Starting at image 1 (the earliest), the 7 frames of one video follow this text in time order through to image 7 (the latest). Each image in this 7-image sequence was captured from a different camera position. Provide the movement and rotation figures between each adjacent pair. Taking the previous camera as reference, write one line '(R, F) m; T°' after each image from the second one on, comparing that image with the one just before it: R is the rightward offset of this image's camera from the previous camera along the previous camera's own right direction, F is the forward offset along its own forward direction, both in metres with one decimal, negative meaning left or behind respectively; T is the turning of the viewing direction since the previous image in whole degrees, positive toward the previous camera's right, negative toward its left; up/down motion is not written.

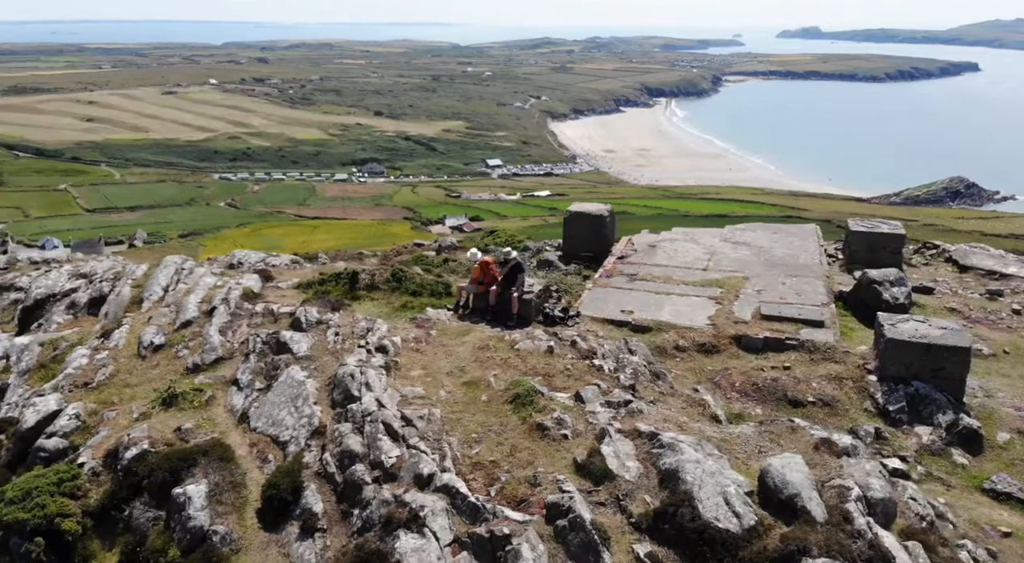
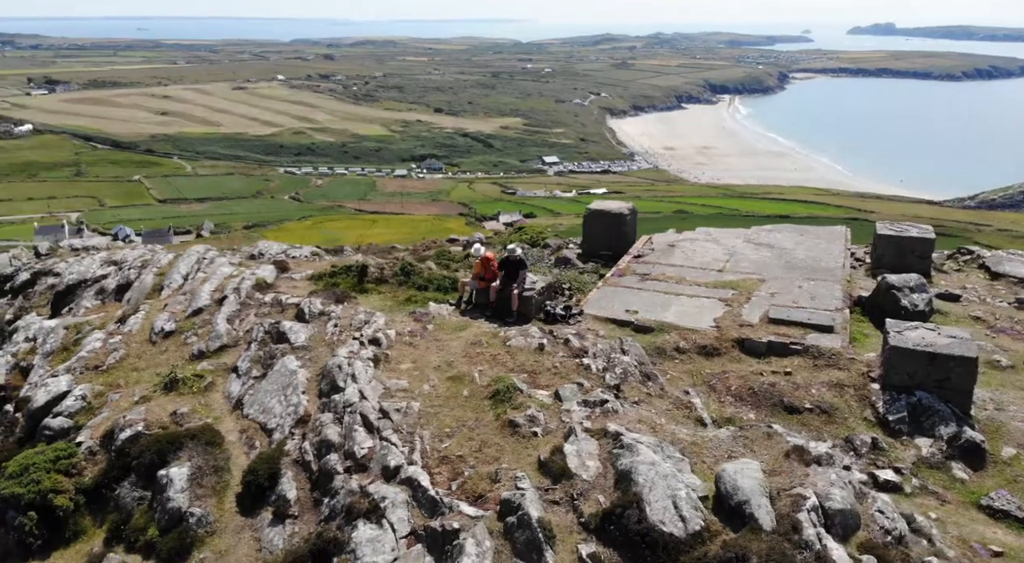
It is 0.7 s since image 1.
(+0.9, 0.0) m; -4°
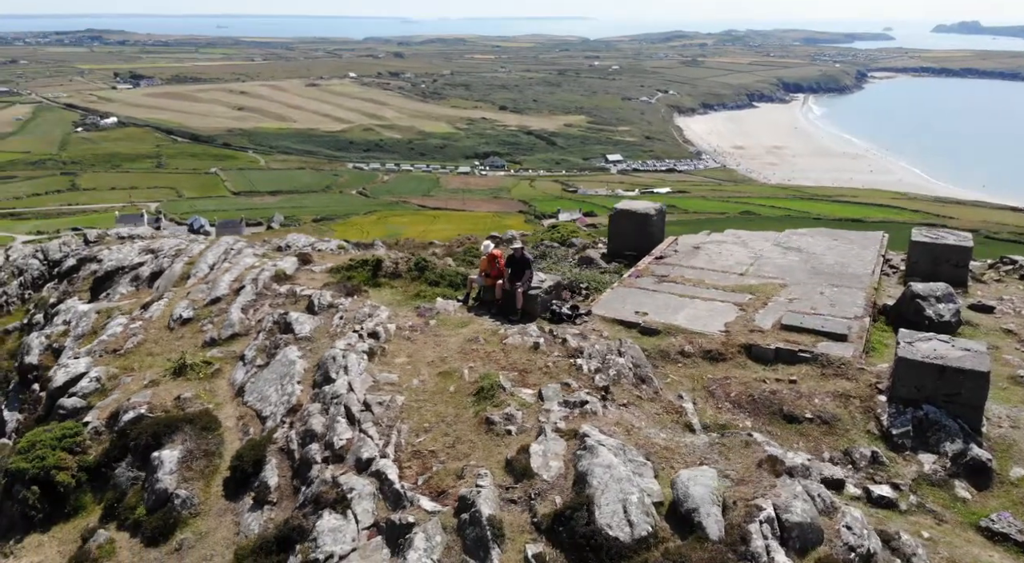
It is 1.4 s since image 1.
(+1.0, 0.0) m; -5°
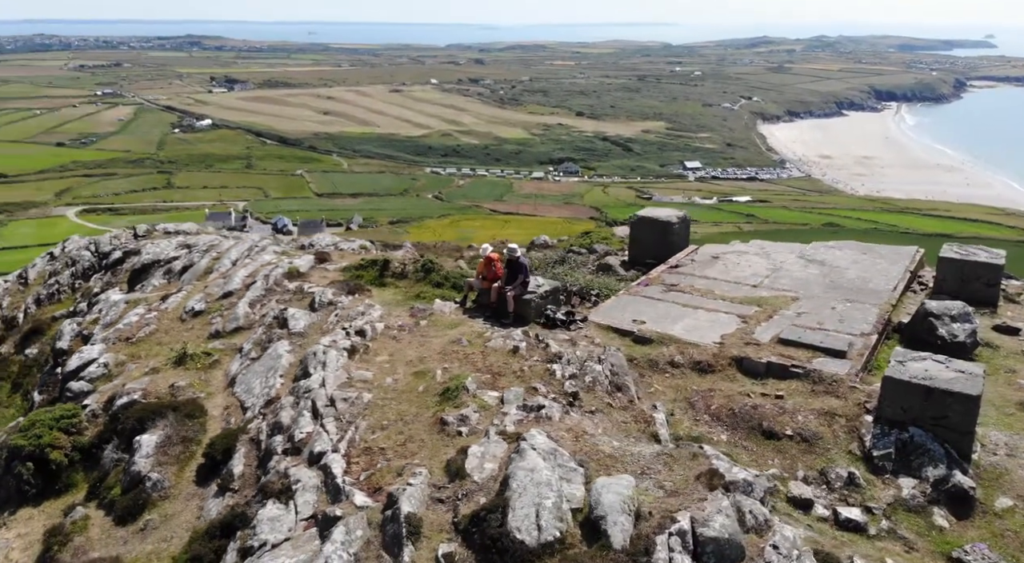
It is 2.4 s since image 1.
(+1.4, 0.0) m; -6°
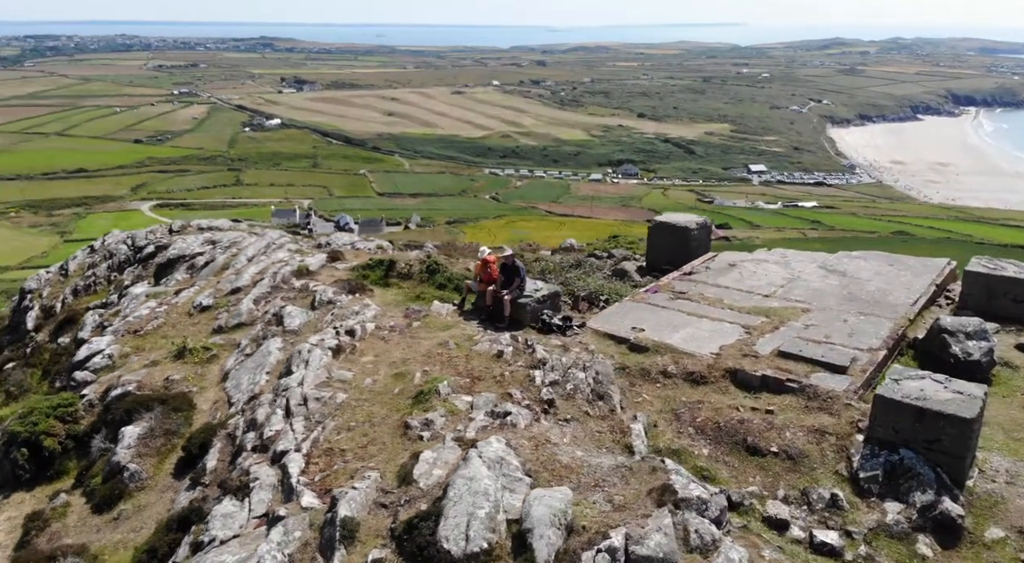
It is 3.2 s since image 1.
(+1.1, +0.2) m; -4°
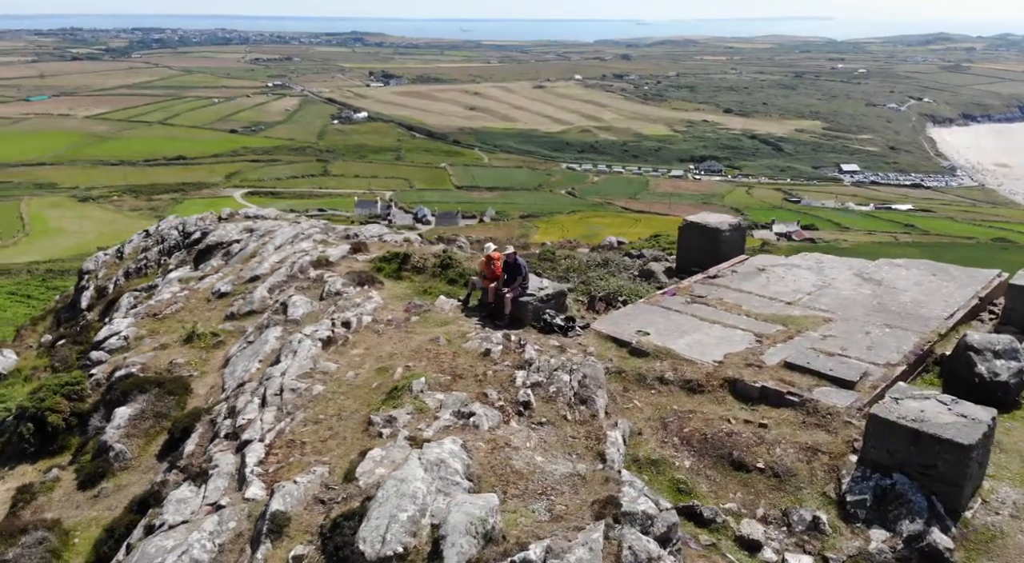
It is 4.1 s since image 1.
(+1.3, +0.3) m; -6°
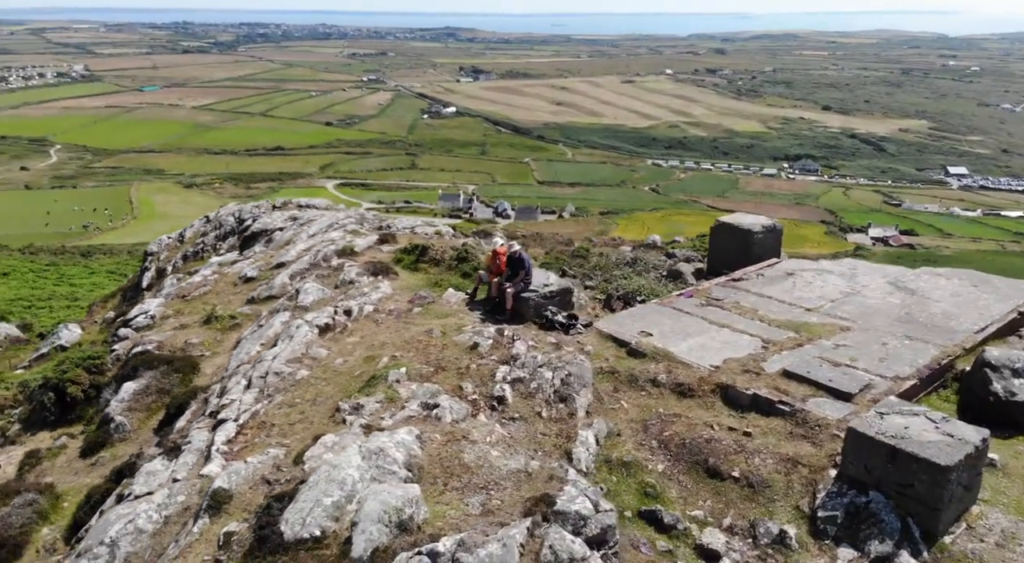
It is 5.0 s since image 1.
(+1.3, +0.1) m; -6°
